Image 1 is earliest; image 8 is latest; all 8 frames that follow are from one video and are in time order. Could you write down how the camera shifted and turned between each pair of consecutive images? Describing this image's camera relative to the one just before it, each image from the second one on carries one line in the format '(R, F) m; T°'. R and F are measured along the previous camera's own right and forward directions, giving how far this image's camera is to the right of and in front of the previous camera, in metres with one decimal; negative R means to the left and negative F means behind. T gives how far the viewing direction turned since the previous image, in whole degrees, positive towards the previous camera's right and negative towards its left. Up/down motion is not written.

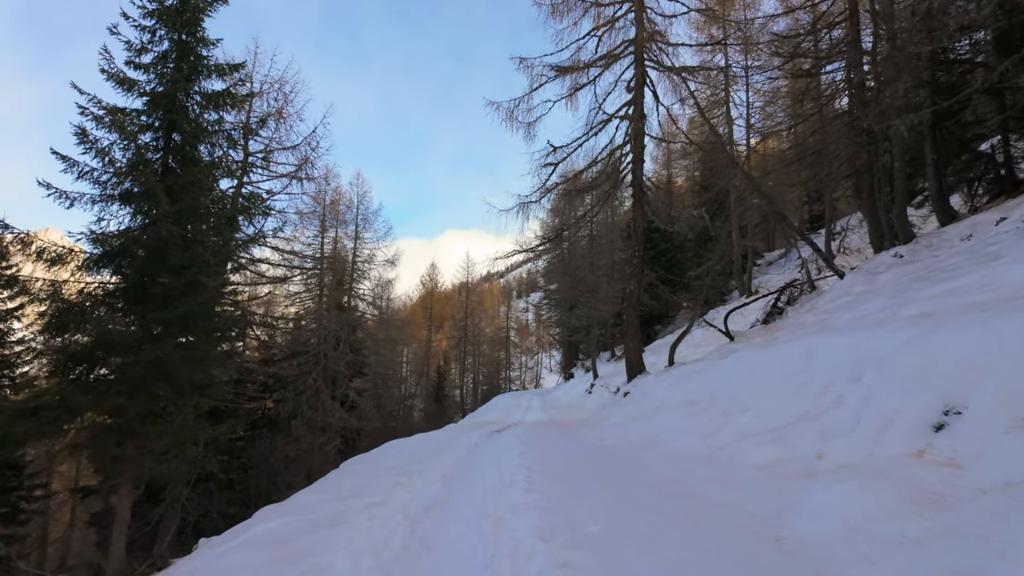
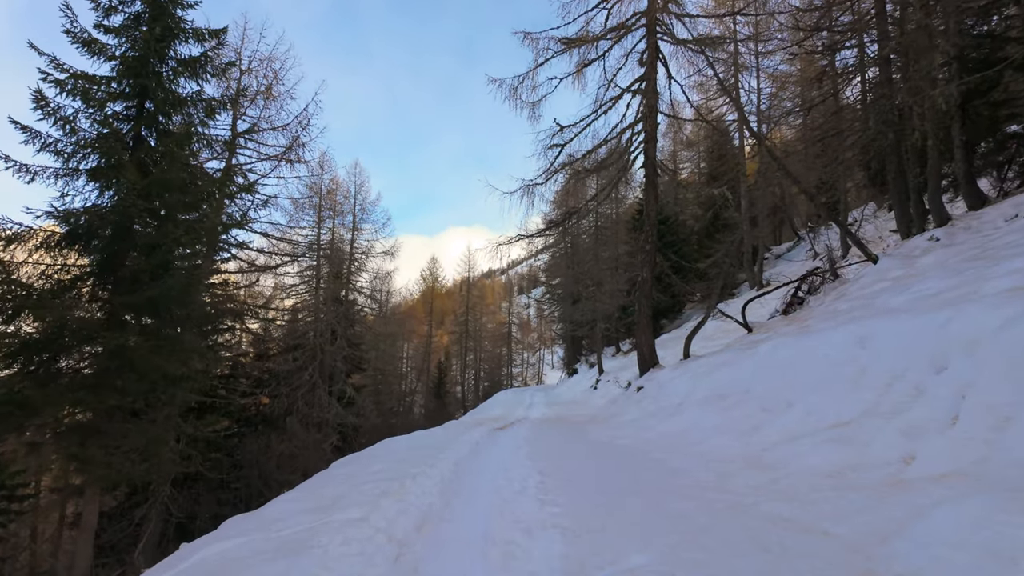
(-0.1, +0.7) m; 0°
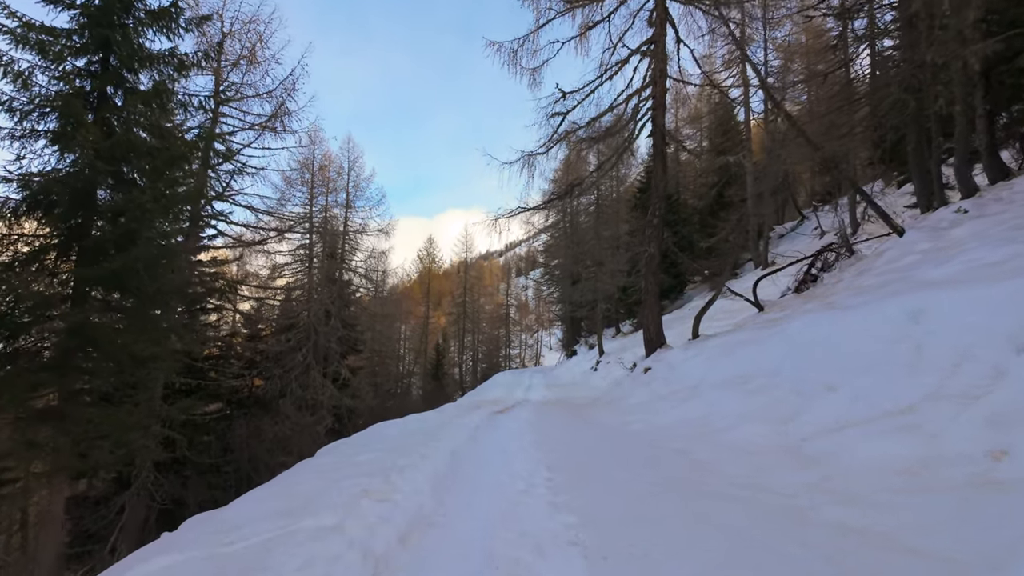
(0.0, +0.5) m; 0°
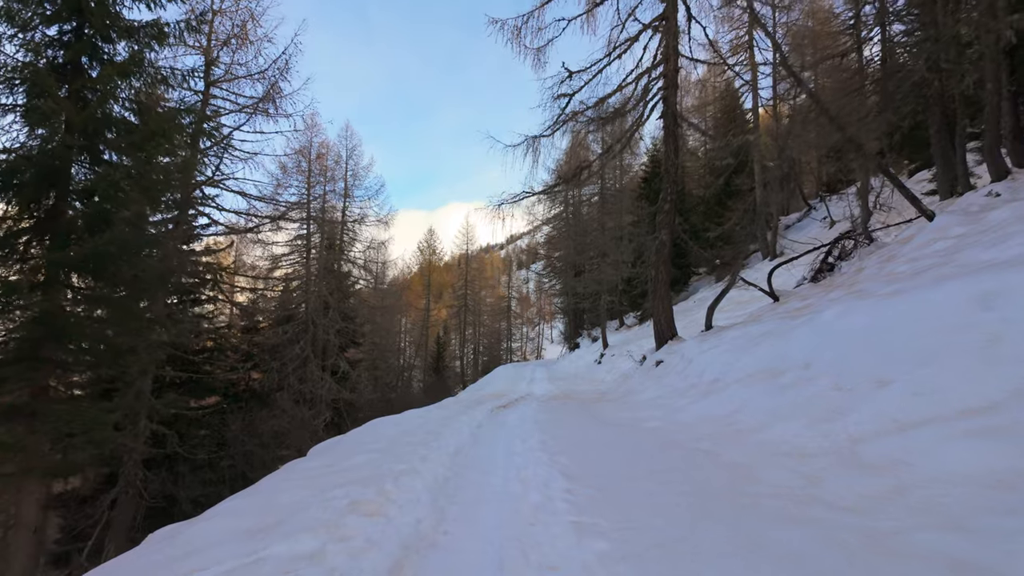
(-0.1, +0.4) m; 0°
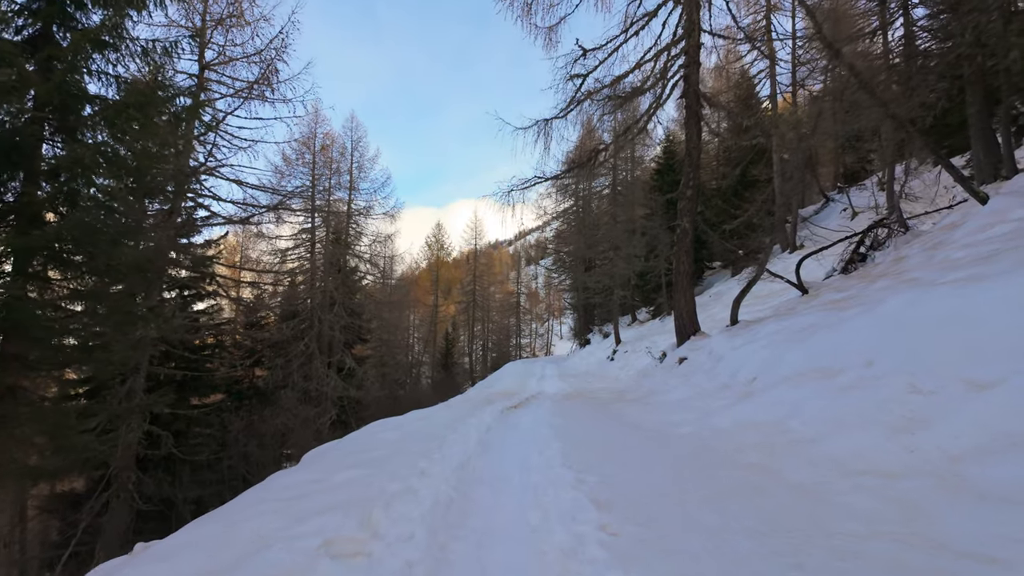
(0.0, +0.5) m; -1°
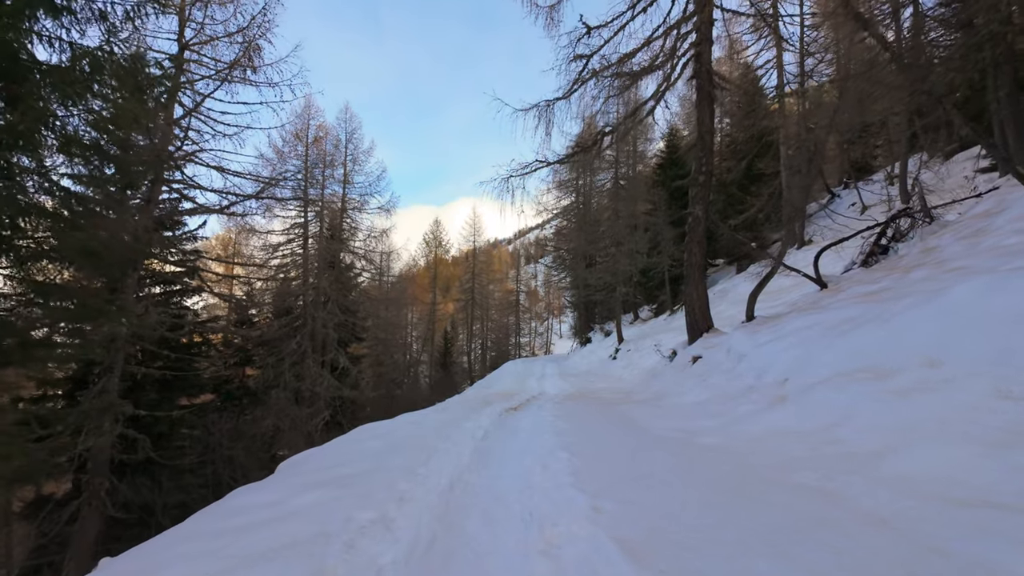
(0.0, +0.6) m; 0°
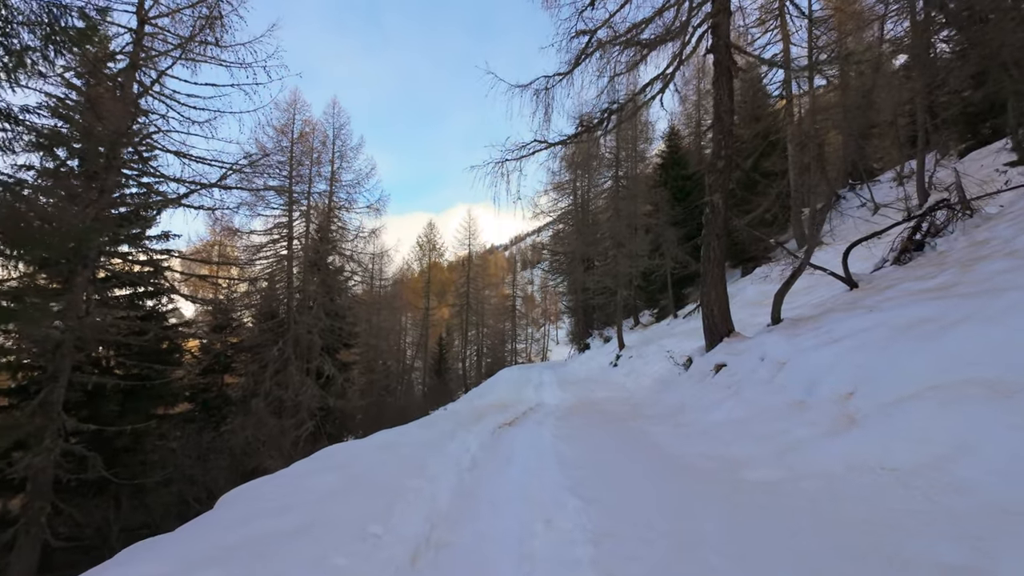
(0.0, +0.9) m; 0°
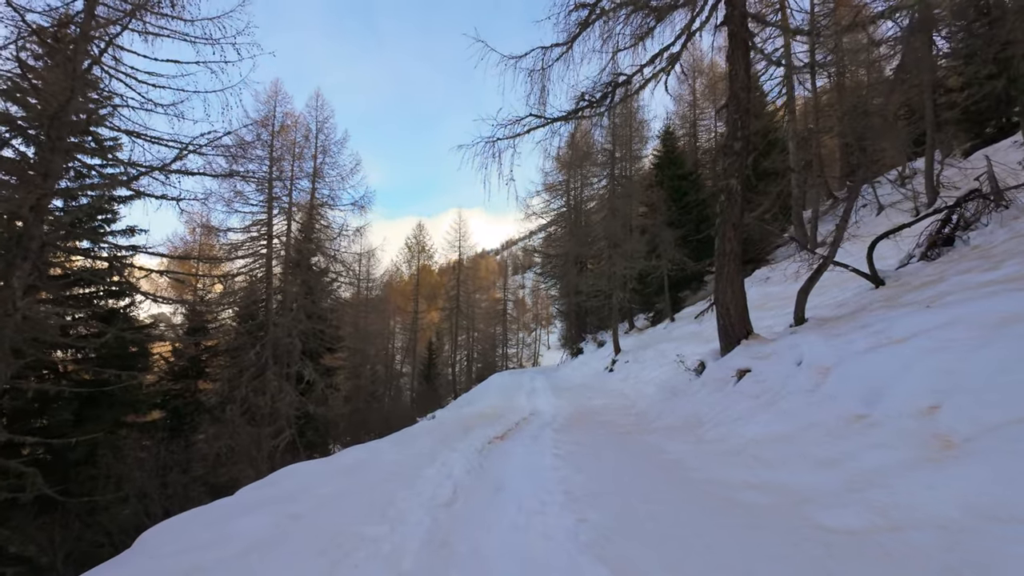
(0.0, +0.8) m; +1°
